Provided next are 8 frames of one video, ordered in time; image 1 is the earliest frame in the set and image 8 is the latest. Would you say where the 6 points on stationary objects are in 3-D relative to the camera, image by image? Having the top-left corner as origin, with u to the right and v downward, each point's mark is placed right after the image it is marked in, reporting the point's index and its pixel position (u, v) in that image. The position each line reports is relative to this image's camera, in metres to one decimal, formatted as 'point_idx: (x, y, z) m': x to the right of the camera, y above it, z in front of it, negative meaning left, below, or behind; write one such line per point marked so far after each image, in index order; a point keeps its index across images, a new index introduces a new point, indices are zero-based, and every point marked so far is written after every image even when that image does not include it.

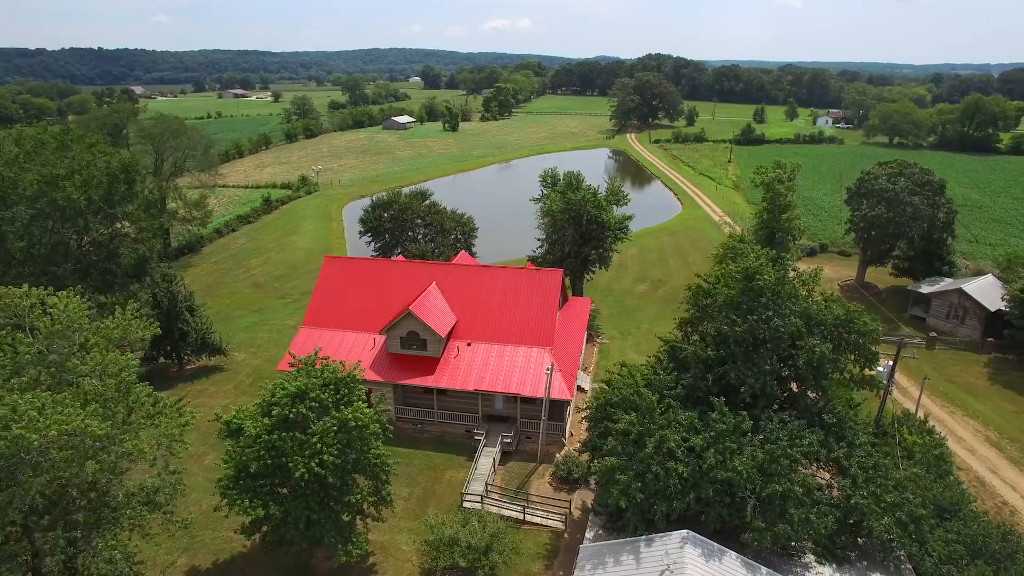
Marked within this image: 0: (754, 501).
0: (+8.4, -7.4, +19.9) m
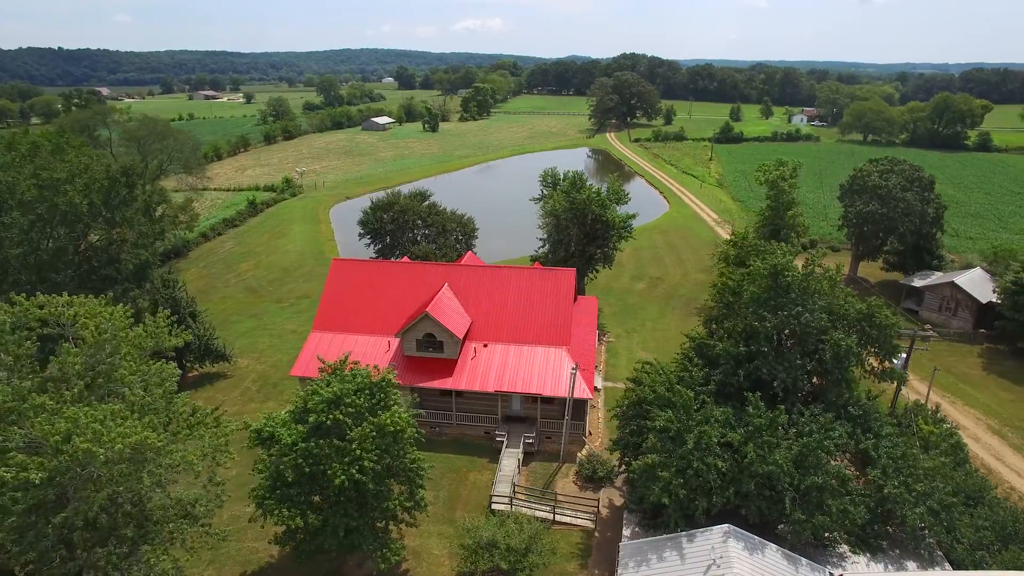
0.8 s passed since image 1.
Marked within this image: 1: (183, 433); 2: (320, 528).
0: (+9.9, -7.2, +20.2) m
1: (-9.9, -4.5, +17.6) m
2: (-6.6, -8.3, +19.6) m
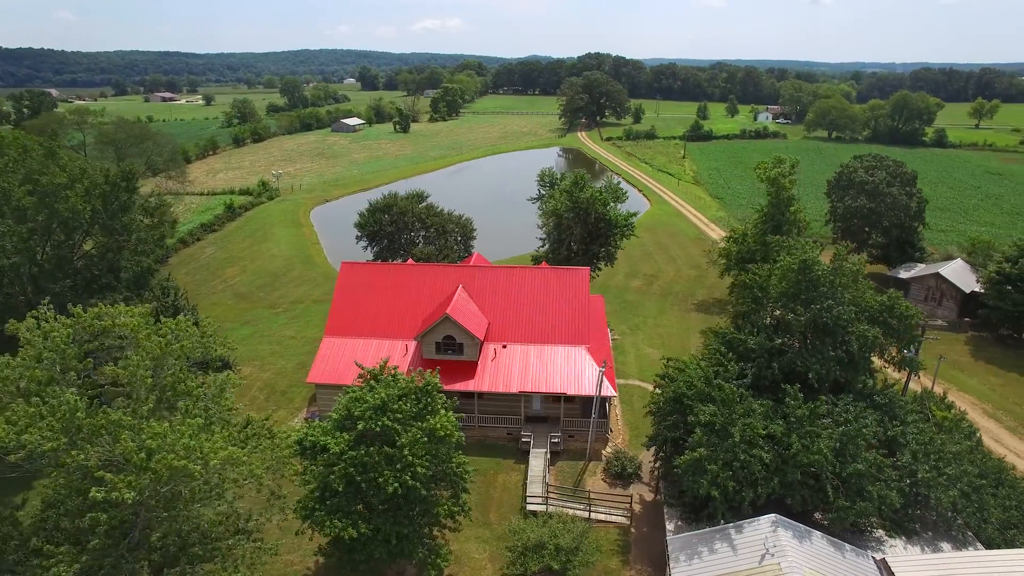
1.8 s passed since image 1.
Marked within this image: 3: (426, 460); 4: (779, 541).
0: (+11.7, -7.0, +20.7) m
1: (-8.0, -4.7, +17.1) m
2: (-4.7, -8.4, +19.3) m
3: (-2.9, -5.9, +19.6) m
4: (+9.1, -8.5, +19.5) m
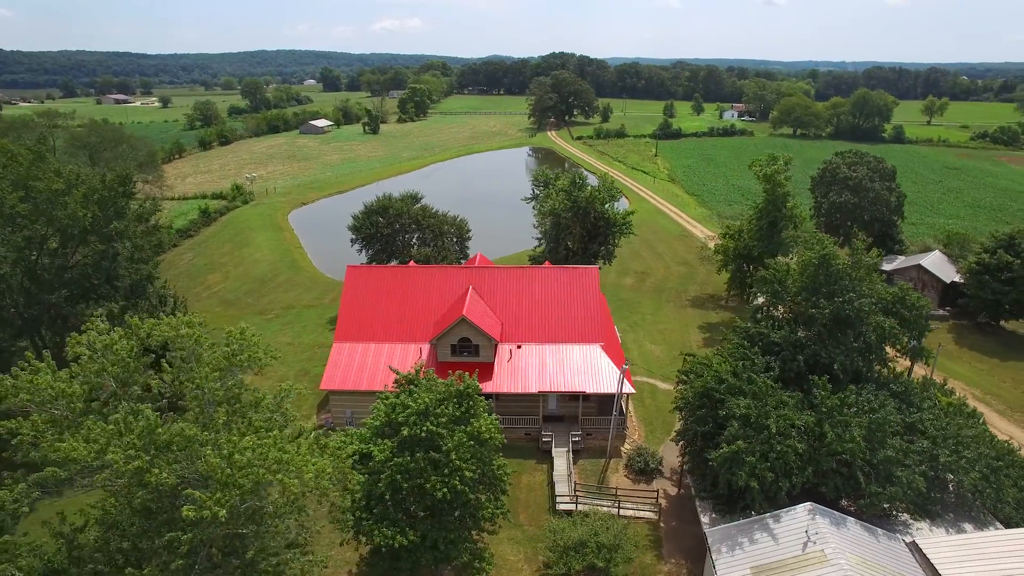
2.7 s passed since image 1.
0: (+13.2, -6.7, +21.4) m
1: (-6.4, -4.9, +16.7) m
2: (-3.1, -8.5, +19.1) m
3: (-1.3, -5.9, +19.5) m
4: (+10.7, -8.3, +20.0) m
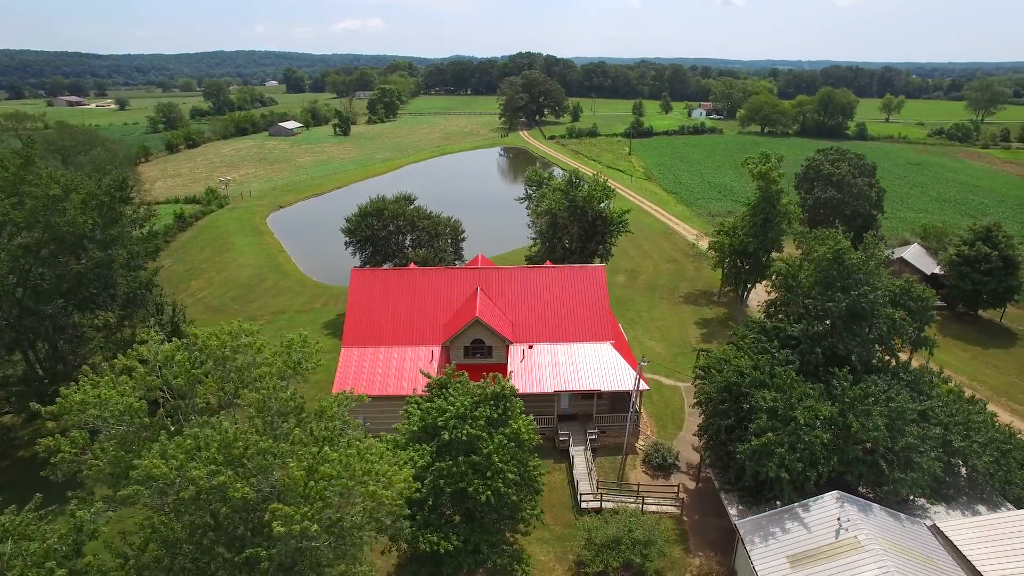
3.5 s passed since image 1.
0: (+14.4, -6.5, +22.0) m
1: (-4.9, -5.0, +16.4) m
2: (-1.7, -8.6, +19.0) m
3: (0.0, -6.0, +19.4) m
4: (+12.0, -8.1, +20.6) m
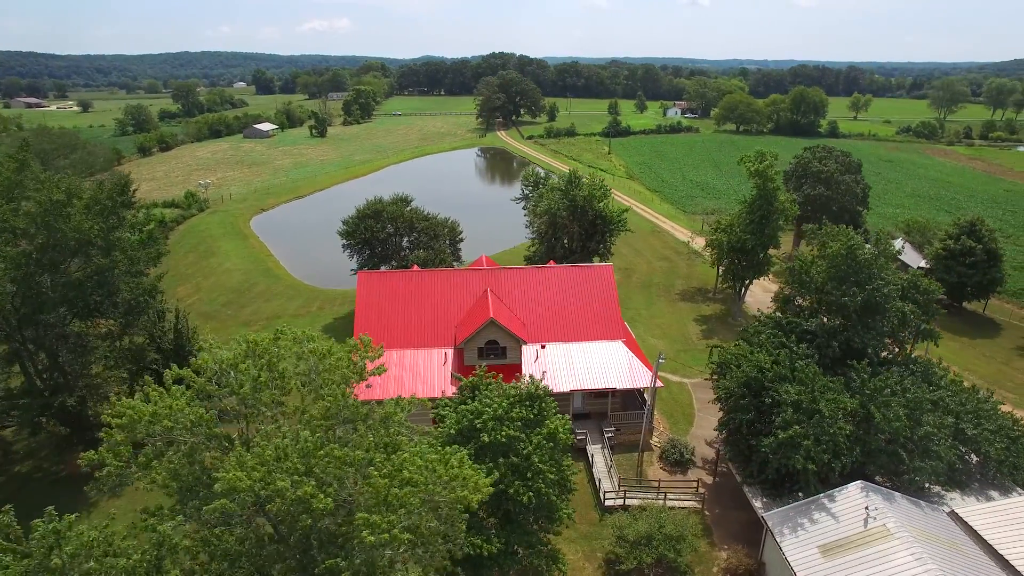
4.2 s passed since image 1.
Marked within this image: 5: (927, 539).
0: (+15.6, -6.2, +22.6) m
1: (-3.5, -5.1, +16.3) m
2: (-0.4, -8.6, +18.9) m
3: (+1.3, -6.0, +19.5) m
4: (+13.3, -7.9, +21.1) m
5: (+14.4, -8.7, +20.0) m
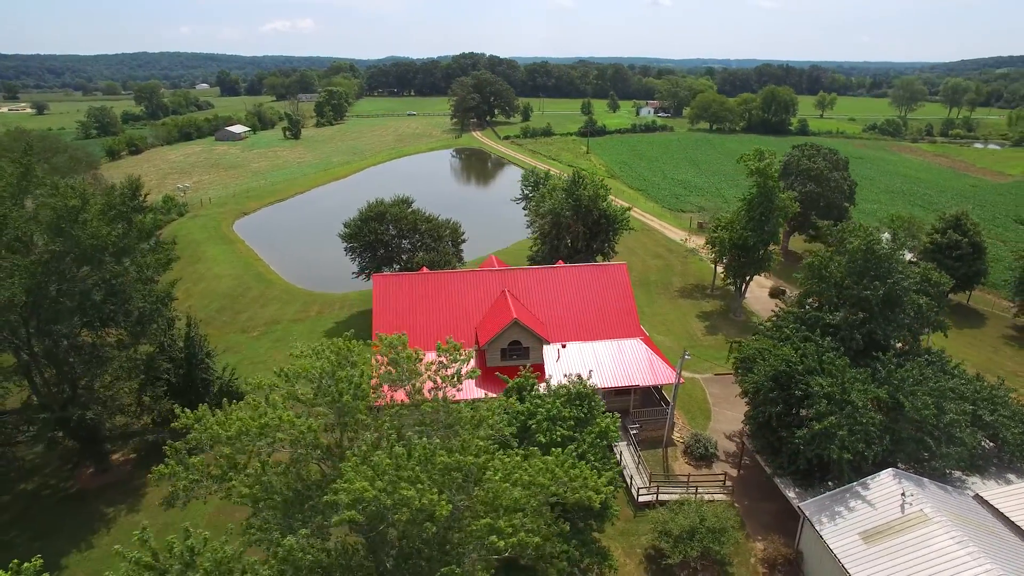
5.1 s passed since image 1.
0: (+17.2, -5.9, +23.4) m
1: (-1.6, -5.2, +16.2) m
2: (+1.5, -8.6, +19.0) m
3: (+3.1, -5.9, +19.6) m
4: (+15.0, -7.7, +21.8) m
5: (+16.2, -8.5, +20.7) m
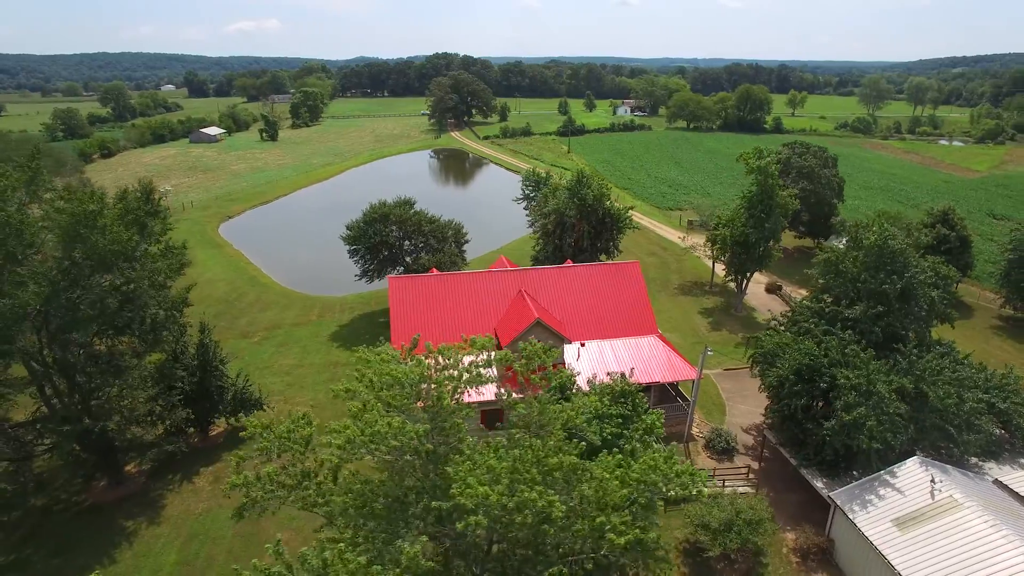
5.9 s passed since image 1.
0: (+18.7, -5.6, +24.3) m
1: (+0.2, -5.2, +16.3) m
2: (+3.2, -8.6, +19.2) m
3: (+4.7, -5.9, +19.9) m
4: (+16.6, -7.4, +22.5) m
5: (+17.9, -8.2, +21.5) m
